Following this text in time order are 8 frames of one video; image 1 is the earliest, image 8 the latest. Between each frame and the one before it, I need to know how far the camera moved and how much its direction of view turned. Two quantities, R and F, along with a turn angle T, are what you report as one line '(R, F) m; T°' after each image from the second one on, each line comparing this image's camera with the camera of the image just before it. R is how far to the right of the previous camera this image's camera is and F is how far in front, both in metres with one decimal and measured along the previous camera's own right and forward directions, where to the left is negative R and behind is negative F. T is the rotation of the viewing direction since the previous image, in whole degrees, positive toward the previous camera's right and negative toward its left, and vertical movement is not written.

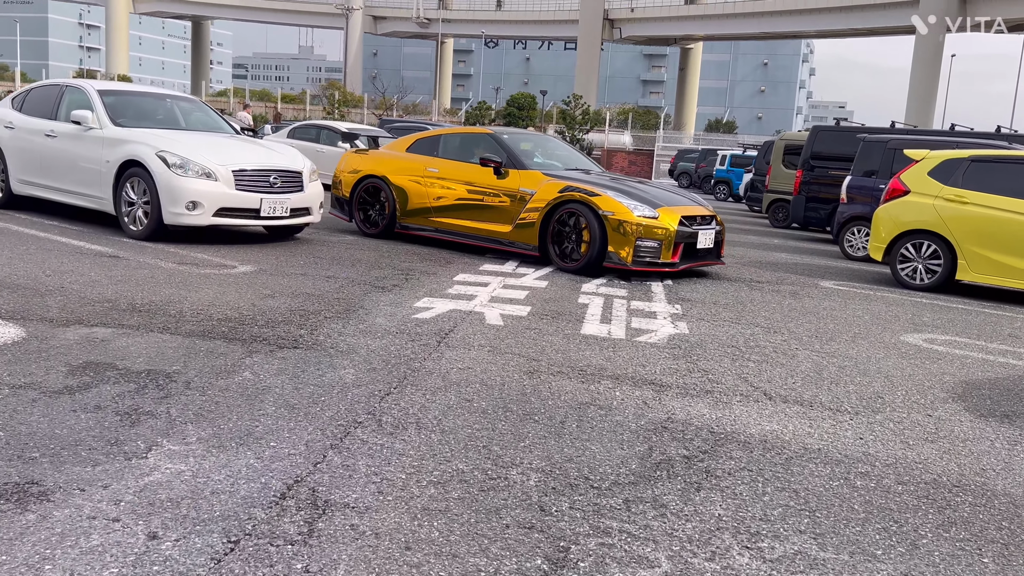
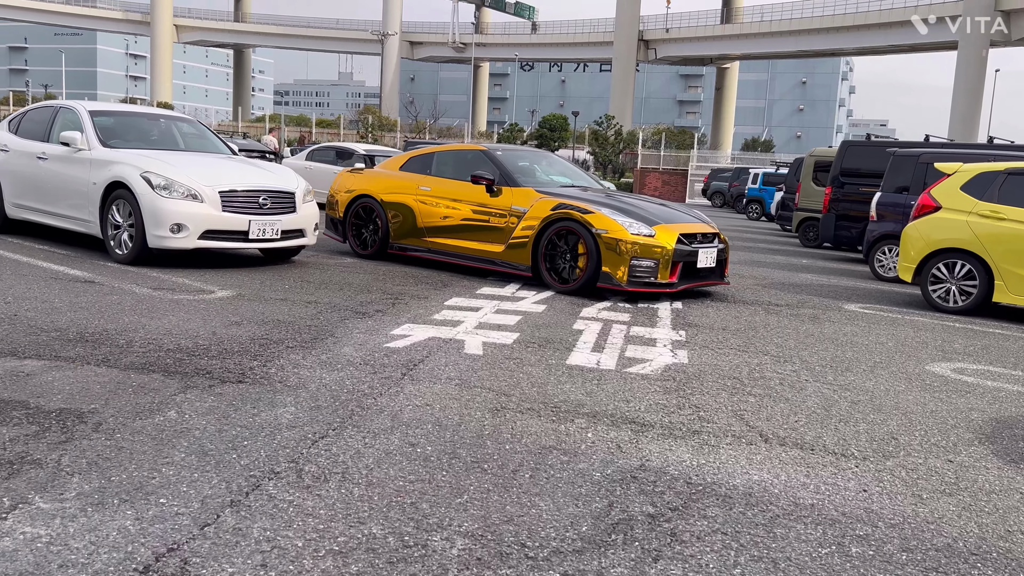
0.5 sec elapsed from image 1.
(+0.3, +0.5) m; -2°
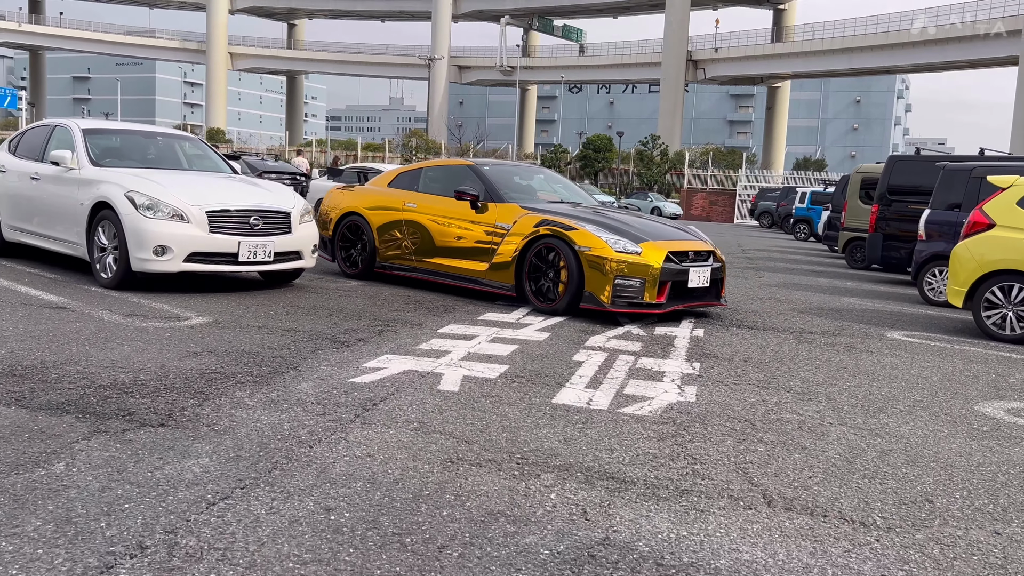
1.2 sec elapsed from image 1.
(+0.4, +0.6) m; -3°
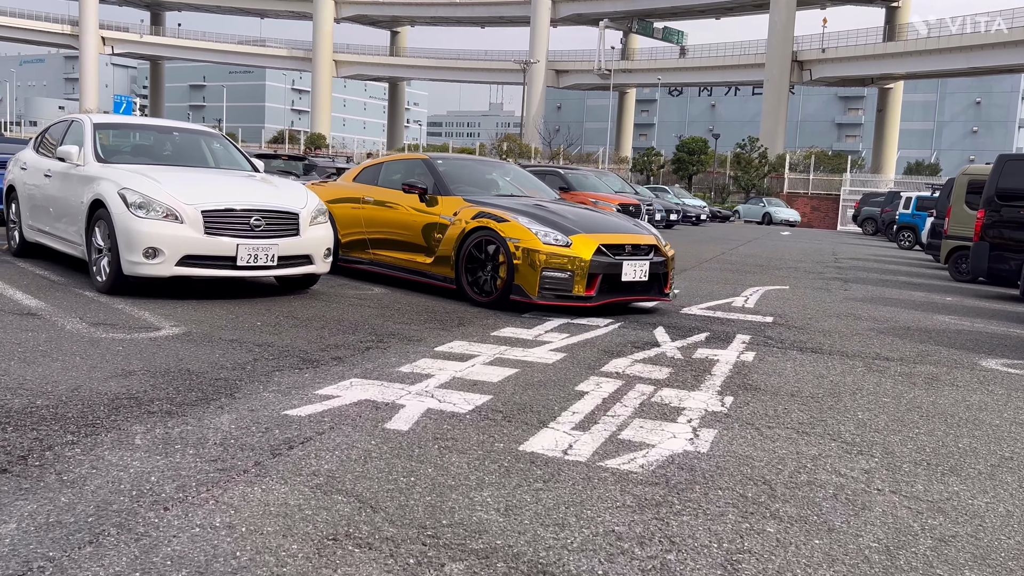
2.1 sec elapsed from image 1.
(+0.6, +0.9) m; -6°
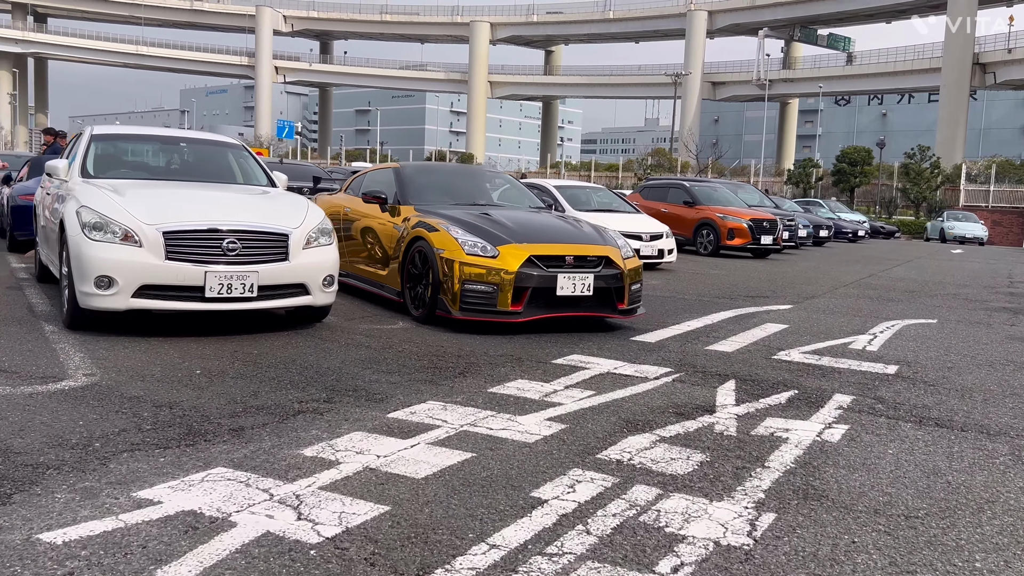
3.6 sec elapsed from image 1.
(+0.9, +1.6) m; -10°
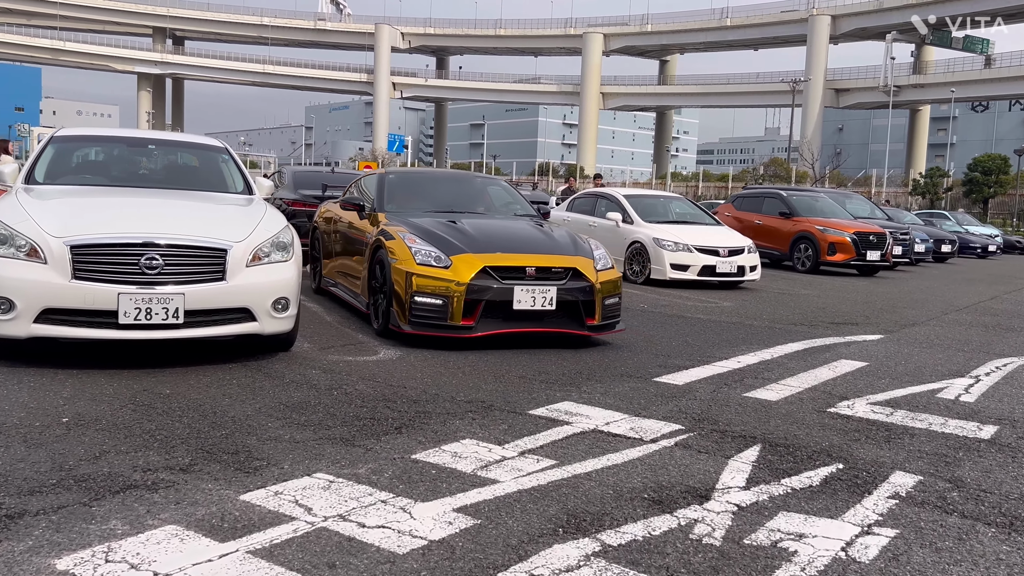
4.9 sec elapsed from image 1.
(+0.8, +1.2) m; -7°
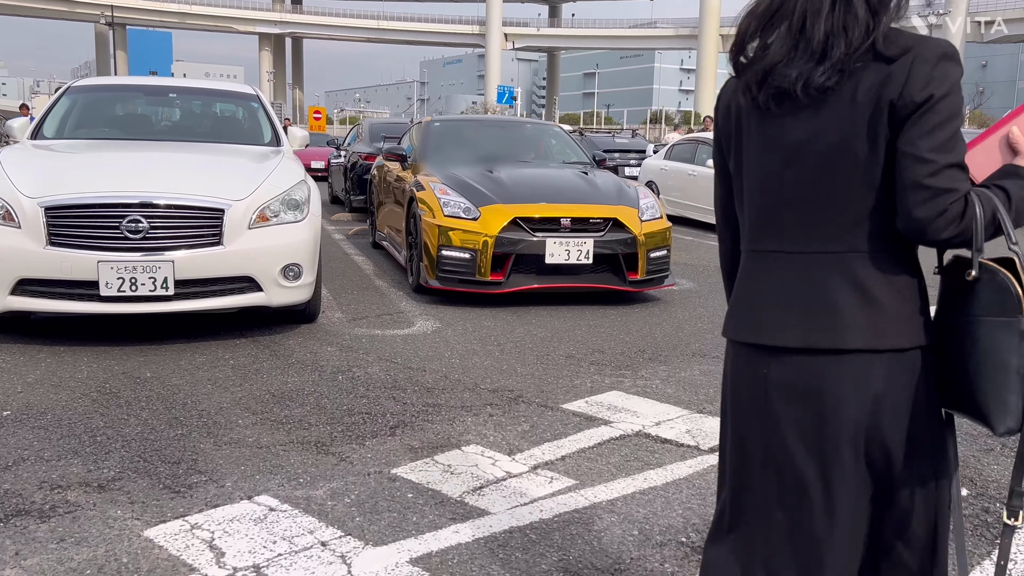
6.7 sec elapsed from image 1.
(+0.4, +0.9) m; -8°
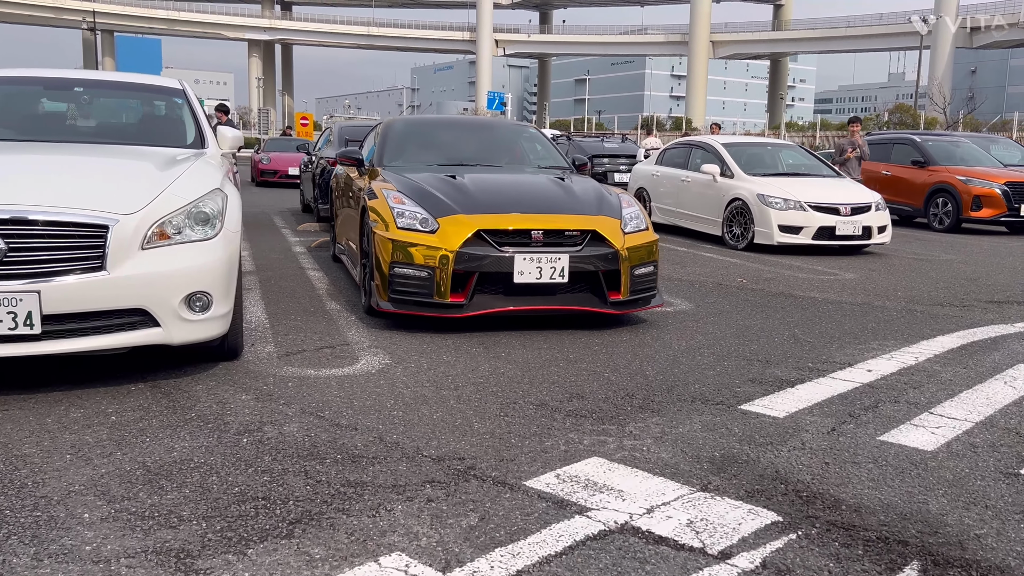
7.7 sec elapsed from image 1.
(+0.2, +0.9) m; 0°
